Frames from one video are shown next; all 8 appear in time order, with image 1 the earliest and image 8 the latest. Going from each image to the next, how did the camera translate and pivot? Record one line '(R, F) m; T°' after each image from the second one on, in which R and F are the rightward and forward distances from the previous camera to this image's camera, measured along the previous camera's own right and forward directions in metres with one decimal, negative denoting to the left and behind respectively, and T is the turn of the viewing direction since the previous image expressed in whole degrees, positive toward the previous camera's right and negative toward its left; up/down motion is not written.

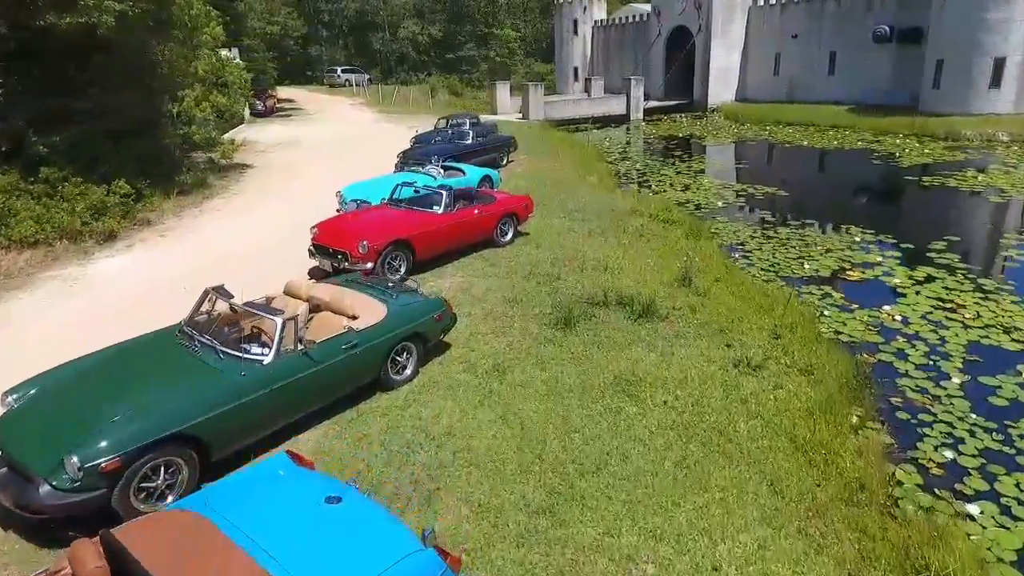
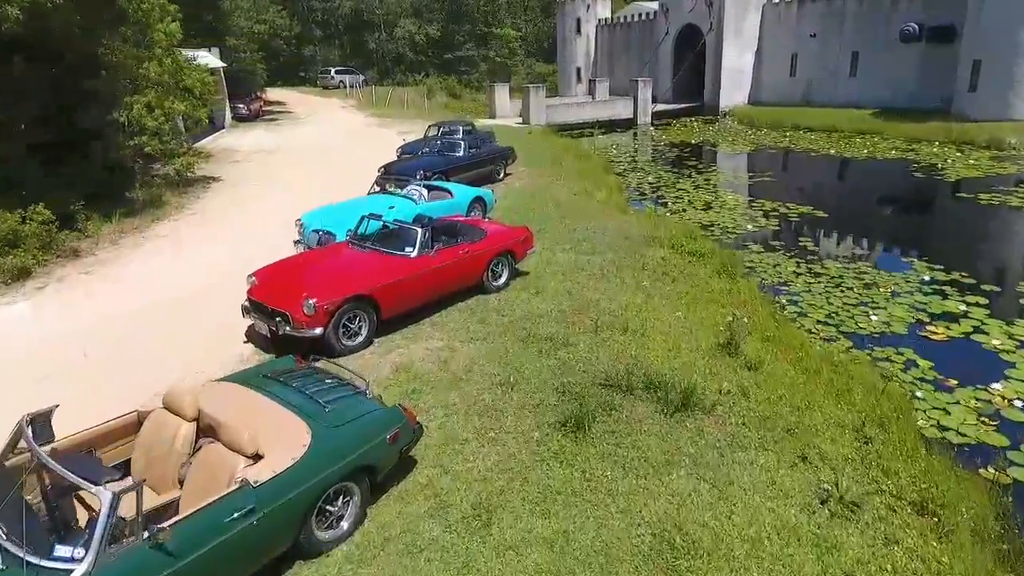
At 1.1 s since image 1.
(+0.1, +2.0) m; 0°
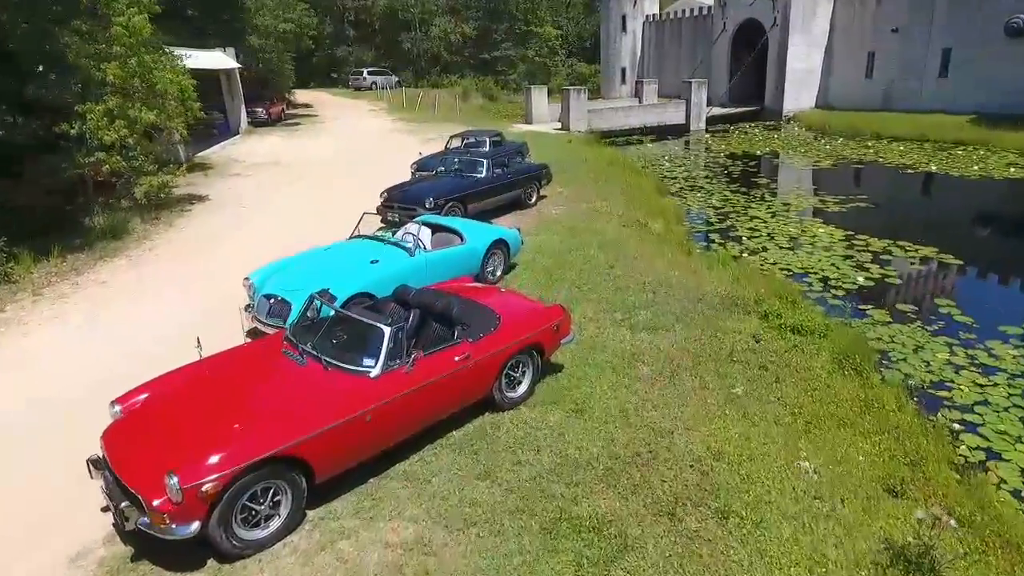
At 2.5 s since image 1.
(+0.1, +2.9) m; -3°
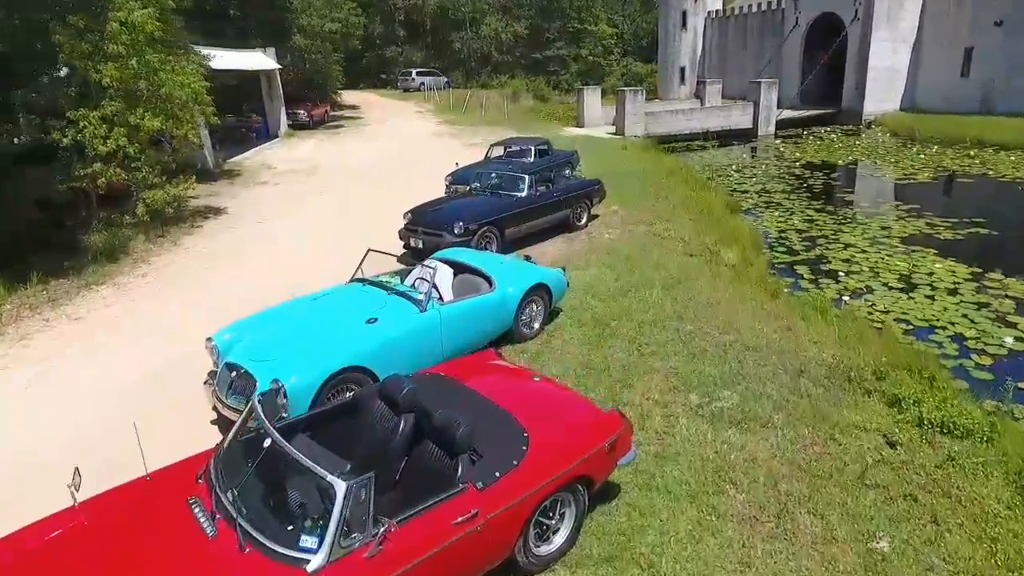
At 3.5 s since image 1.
(+0.1, +1.8) m; -4°
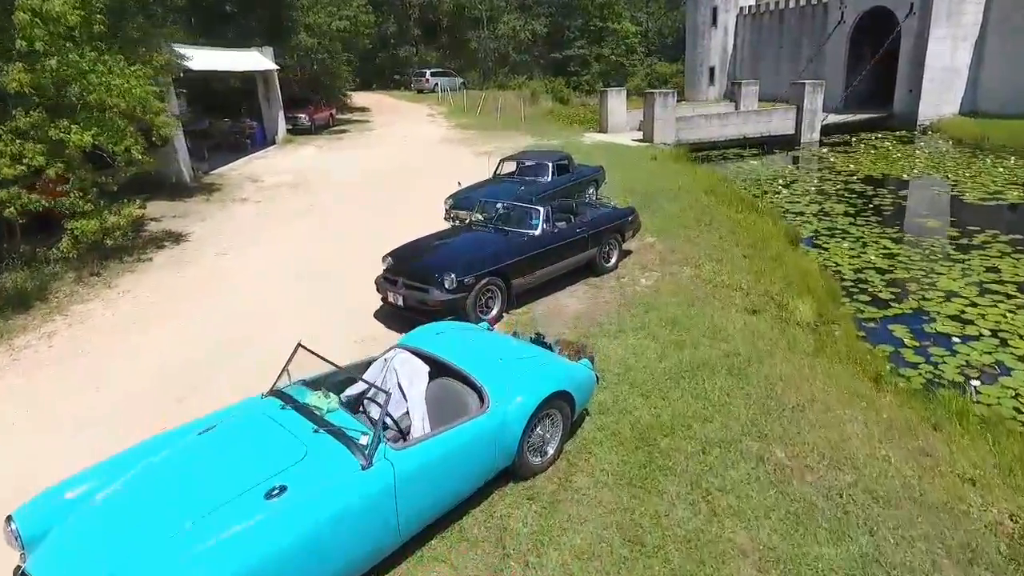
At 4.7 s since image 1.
(+0.1, +2.3) m; -2°
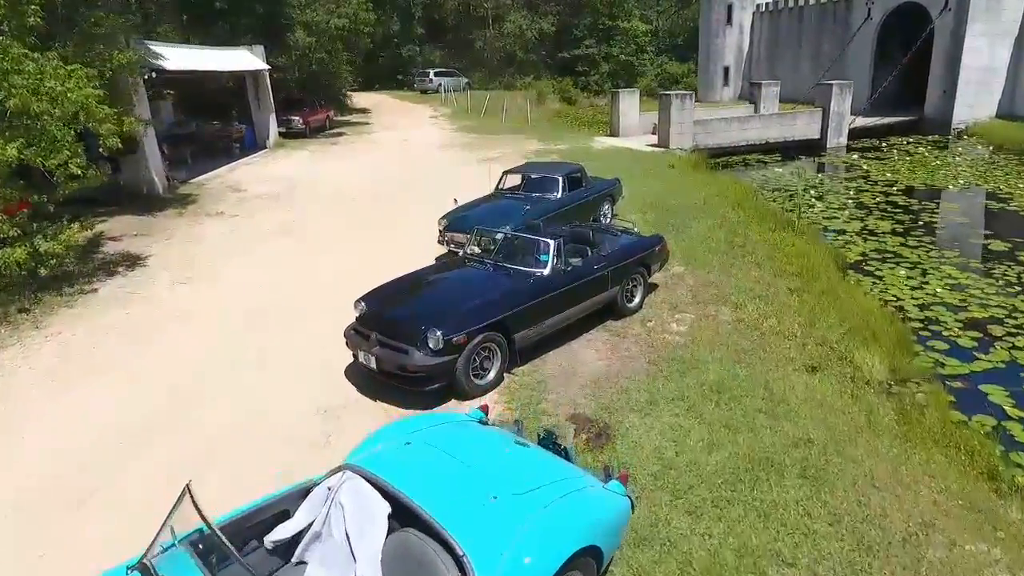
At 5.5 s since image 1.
(0.0, +1.5) m; -1°
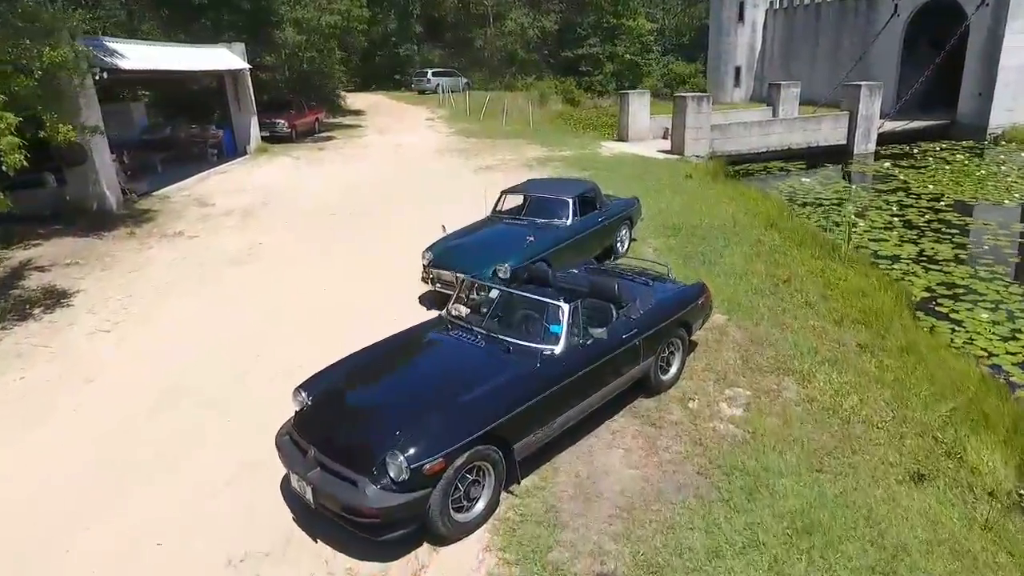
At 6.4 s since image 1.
(0.0, +1.7) m; 0°
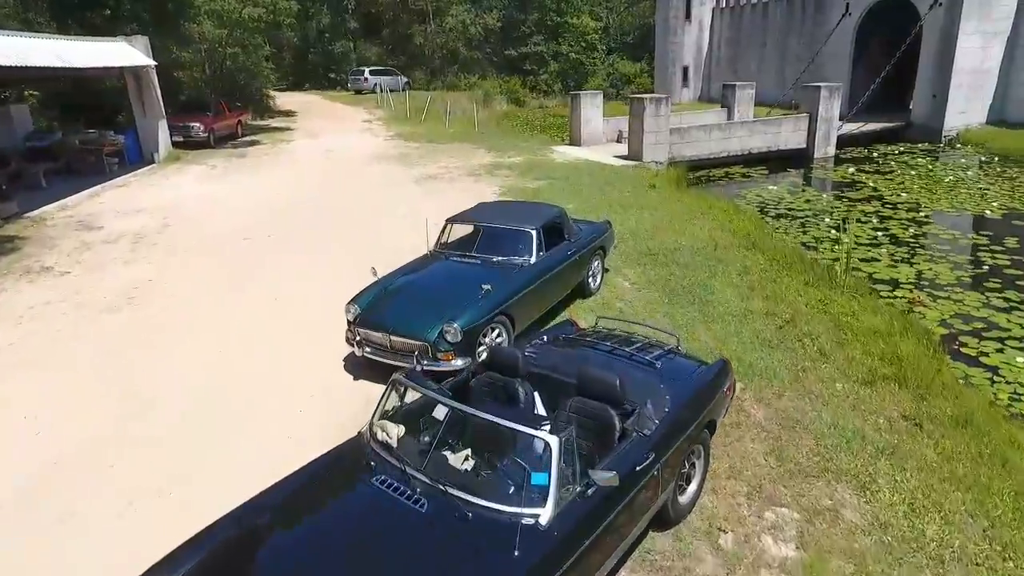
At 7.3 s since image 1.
(0.0, +1.7) m; +5°
